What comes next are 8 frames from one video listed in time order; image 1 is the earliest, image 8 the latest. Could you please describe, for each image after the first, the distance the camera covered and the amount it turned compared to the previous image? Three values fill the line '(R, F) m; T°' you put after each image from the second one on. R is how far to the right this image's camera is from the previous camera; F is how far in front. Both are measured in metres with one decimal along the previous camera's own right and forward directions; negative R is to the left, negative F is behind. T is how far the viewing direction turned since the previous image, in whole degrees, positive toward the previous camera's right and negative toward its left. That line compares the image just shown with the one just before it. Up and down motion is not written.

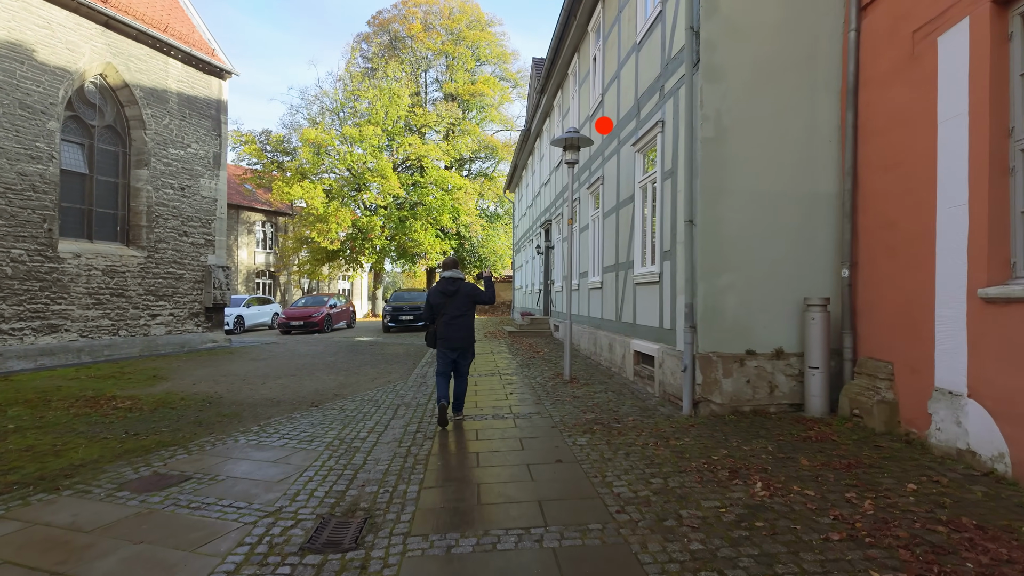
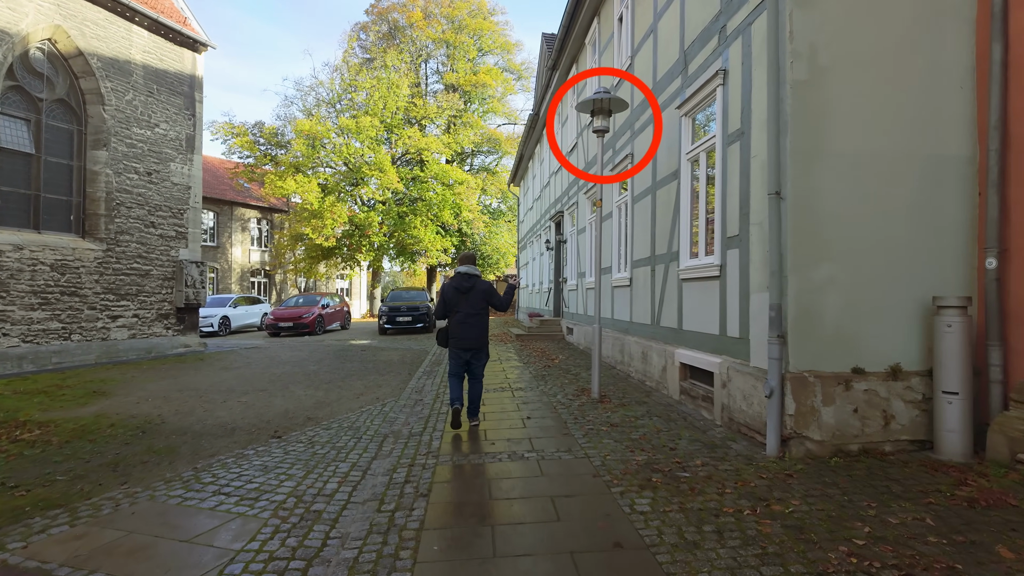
(-0.2, +1.6) m; 0°
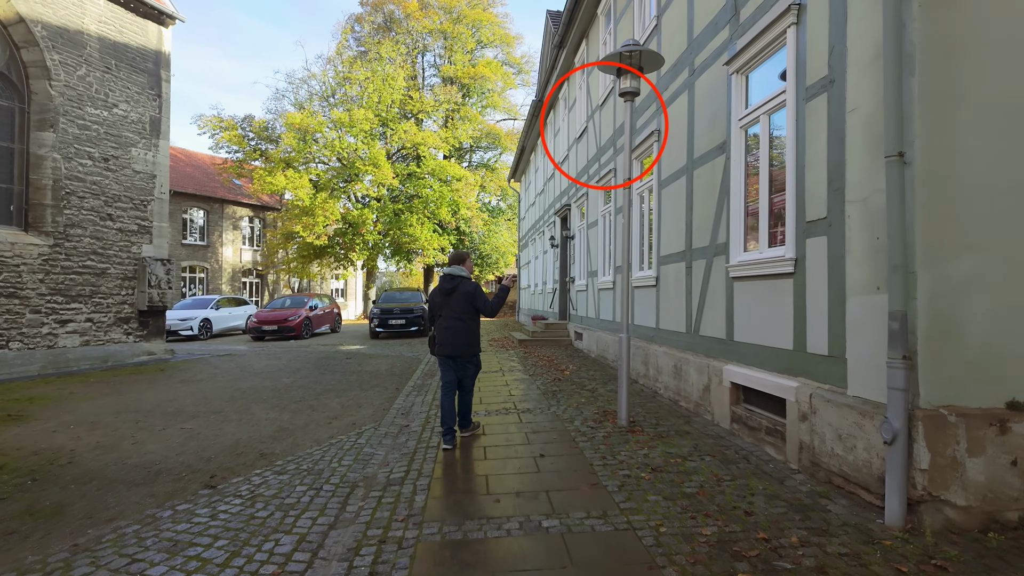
(-0.1, +1.3) m; 0°
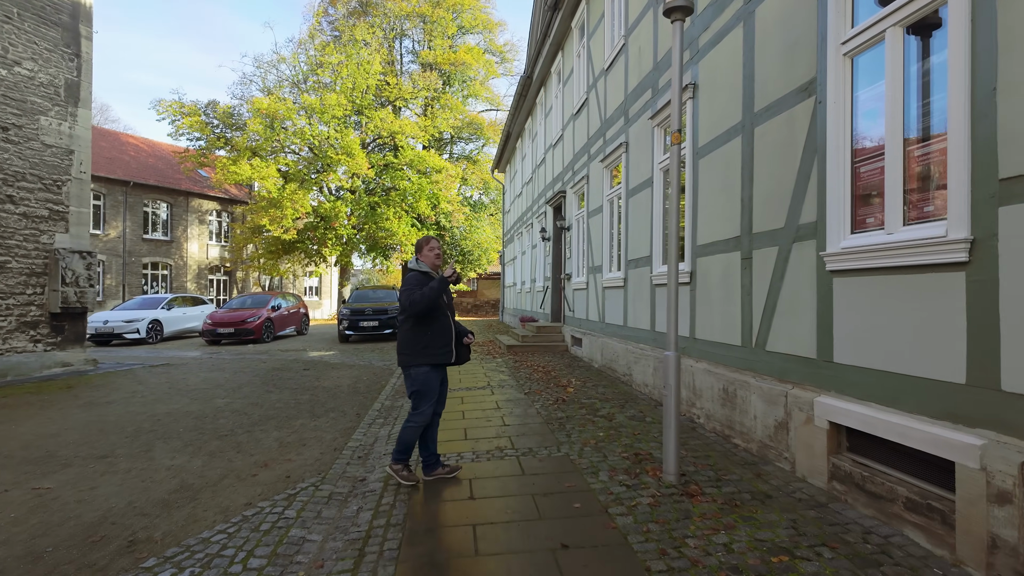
(-0.1, +1.6) m; +2°
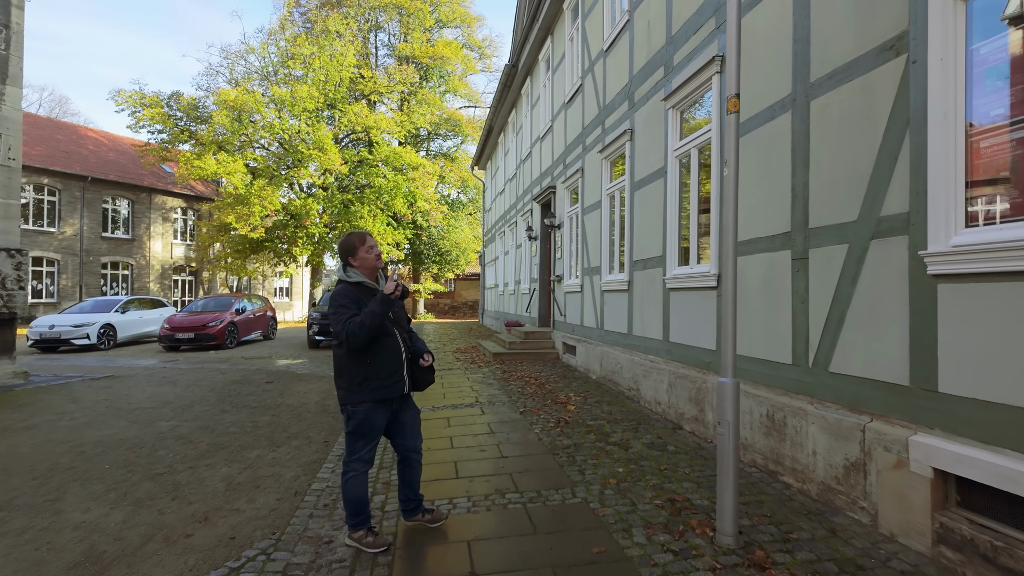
(-0.2, +0.9) m; +2°
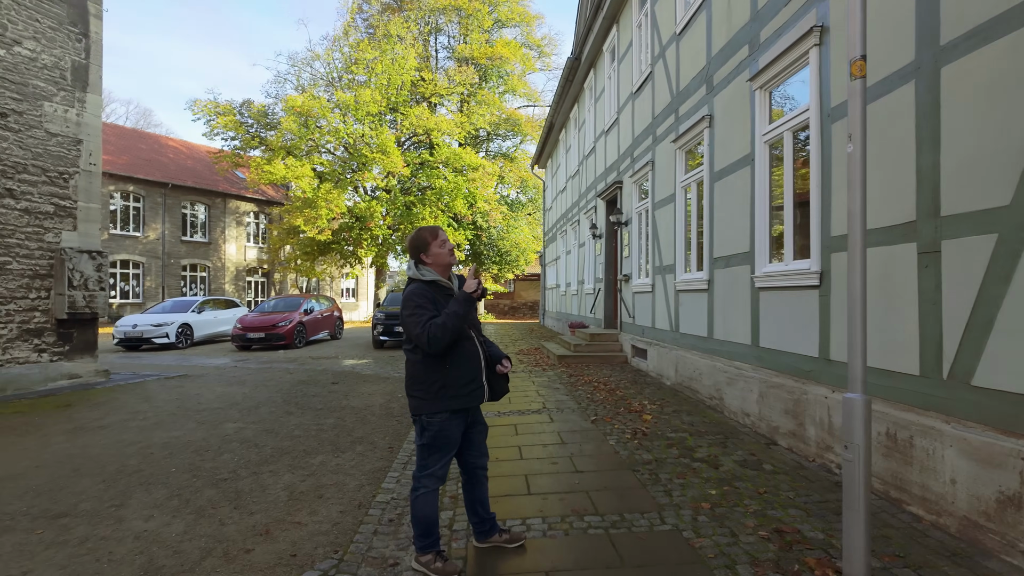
(-0.1, +0.4) m; -6°
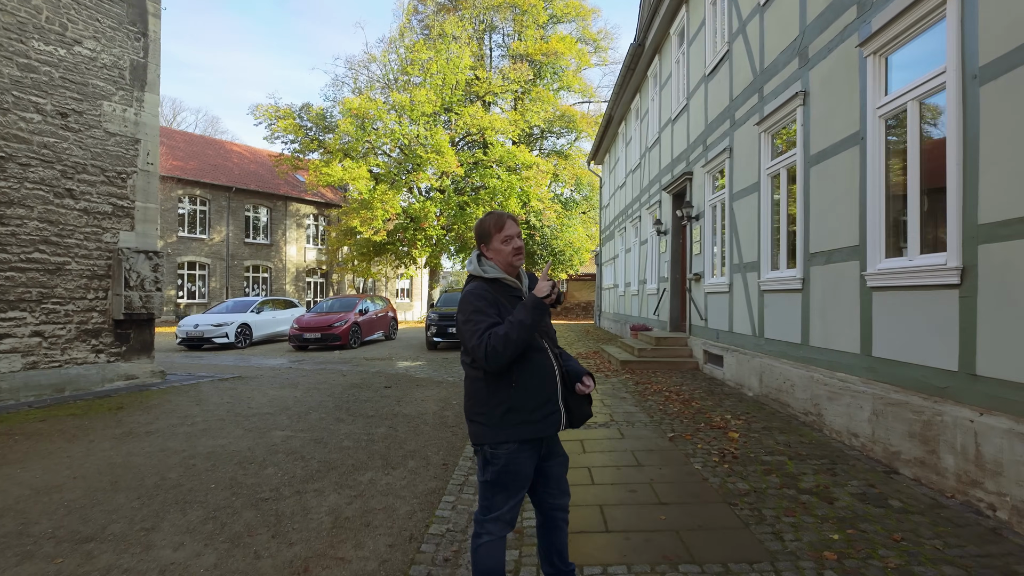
(-0.1, +0.5) m; -5°
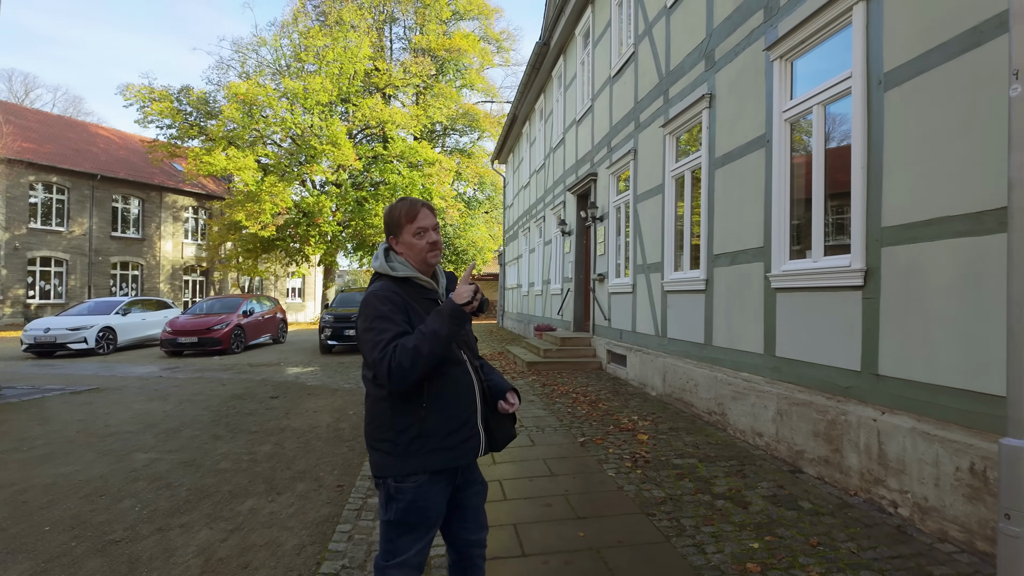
(0.0, +0.3) m; +10°
